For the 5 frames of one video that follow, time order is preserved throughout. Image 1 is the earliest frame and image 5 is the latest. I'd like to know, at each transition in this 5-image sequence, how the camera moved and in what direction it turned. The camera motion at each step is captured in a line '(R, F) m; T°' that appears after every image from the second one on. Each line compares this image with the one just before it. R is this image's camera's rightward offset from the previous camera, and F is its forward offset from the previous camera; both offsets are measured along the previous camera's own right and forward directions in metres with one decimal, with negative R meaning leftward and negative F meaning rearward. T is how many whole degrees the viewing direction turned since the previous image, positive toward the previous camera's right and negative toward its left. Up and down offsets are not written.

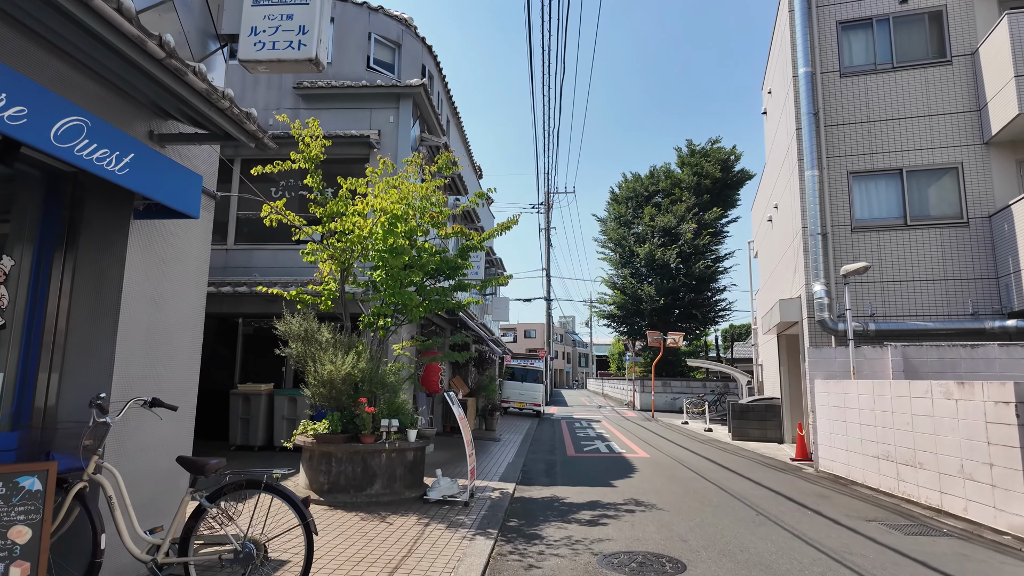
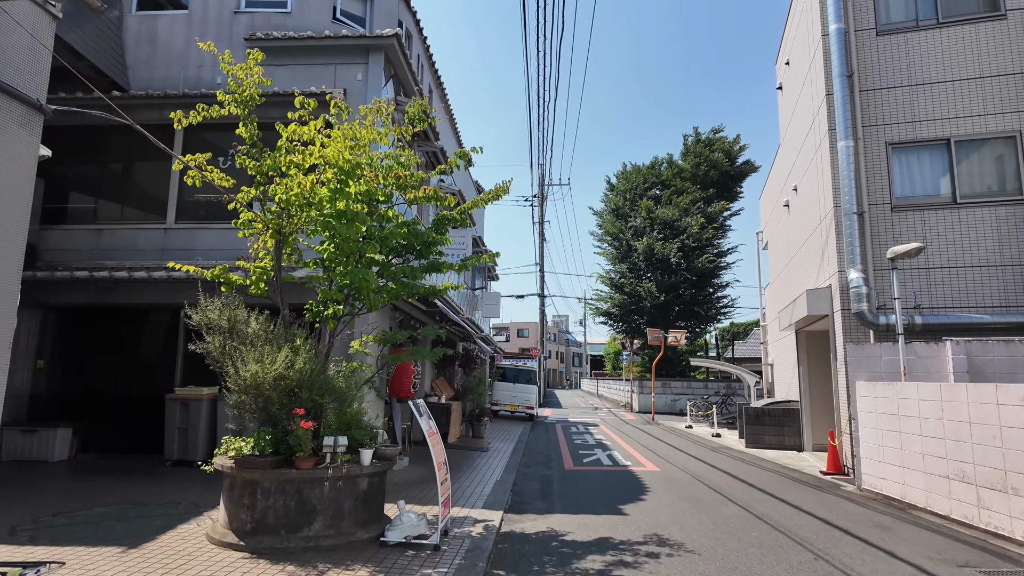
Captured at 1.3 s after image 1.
(+0.1, +1.5) m; +1°
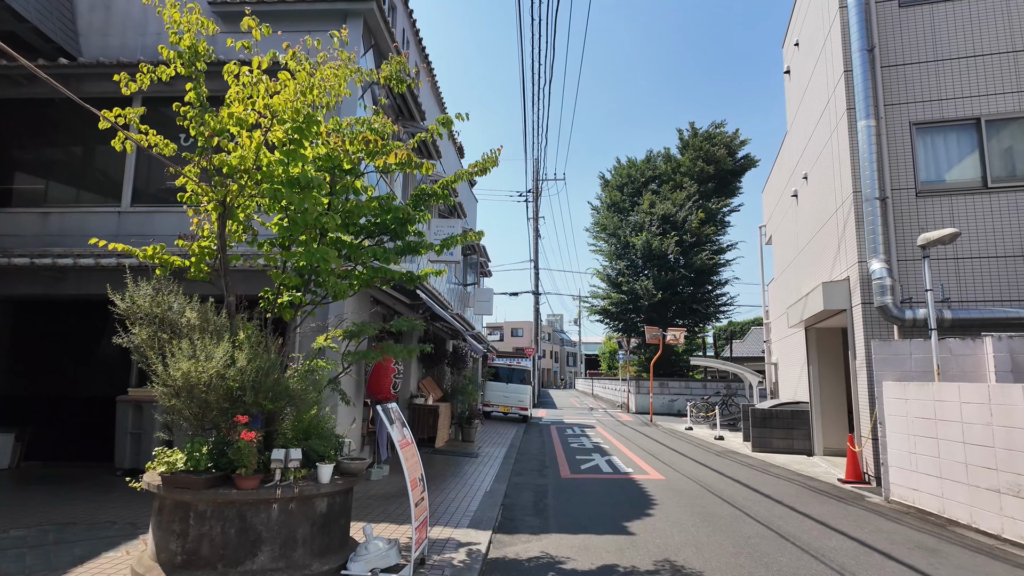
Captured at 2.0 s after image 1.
(0.0, +0.8) m; +1°
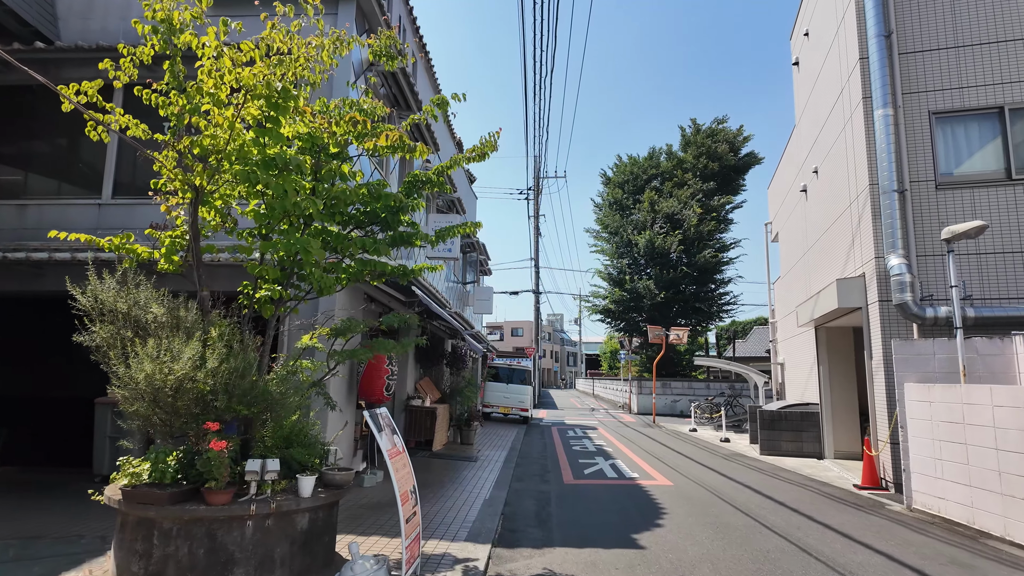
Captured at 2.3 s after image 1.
(0.0, +0.4) m; 0°
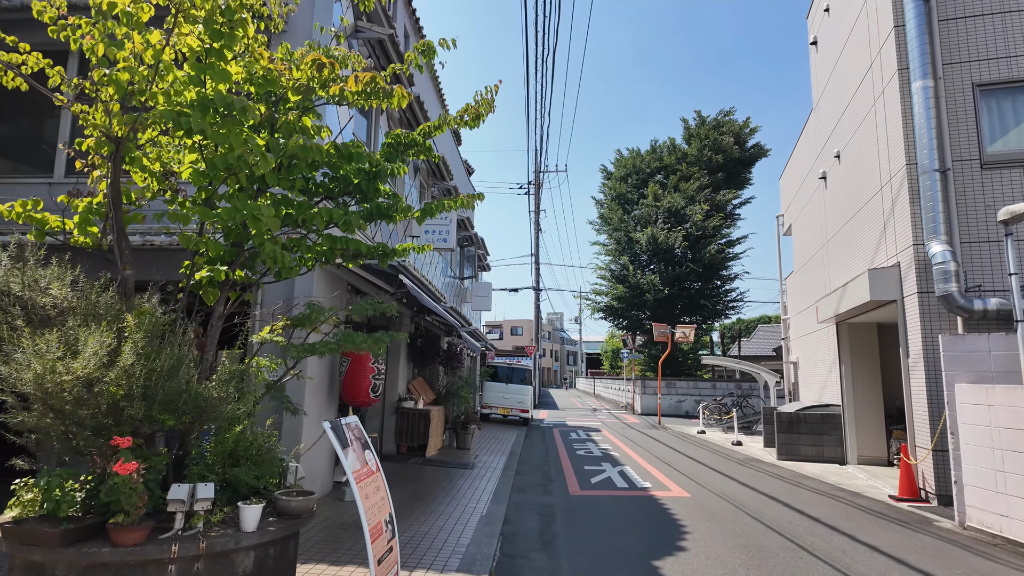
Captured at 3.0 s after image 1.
(0.0, +0.8) m; 0°
